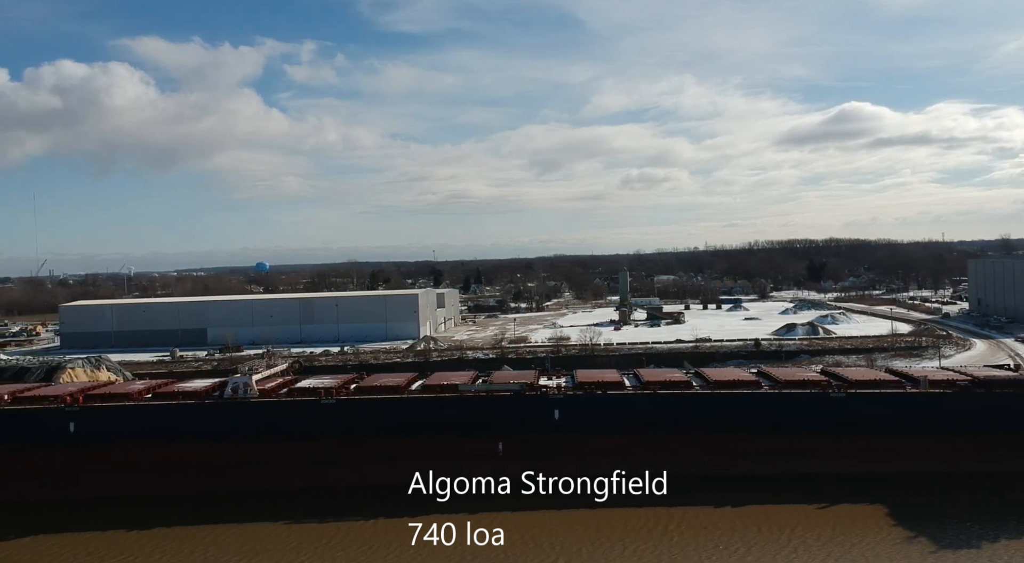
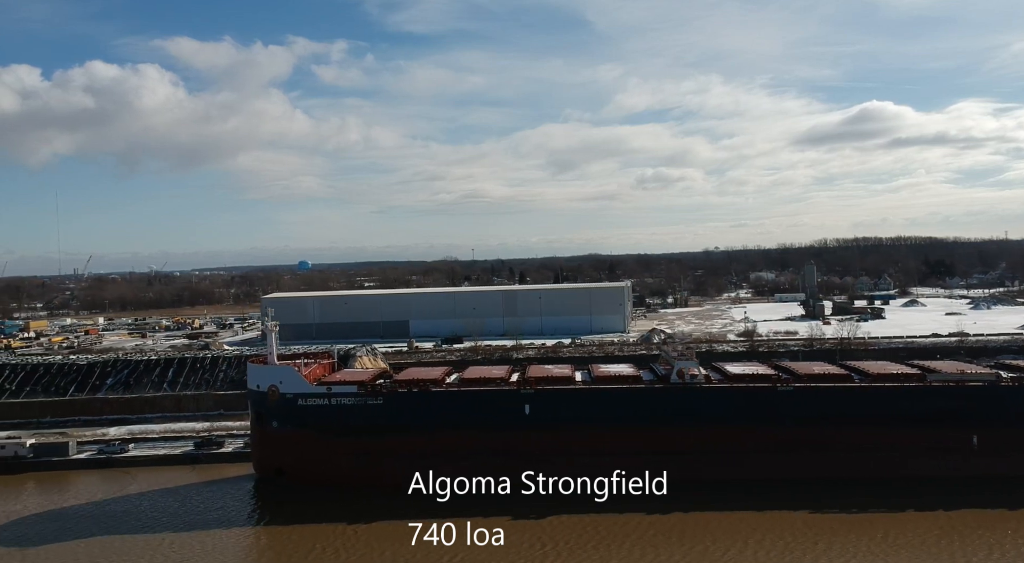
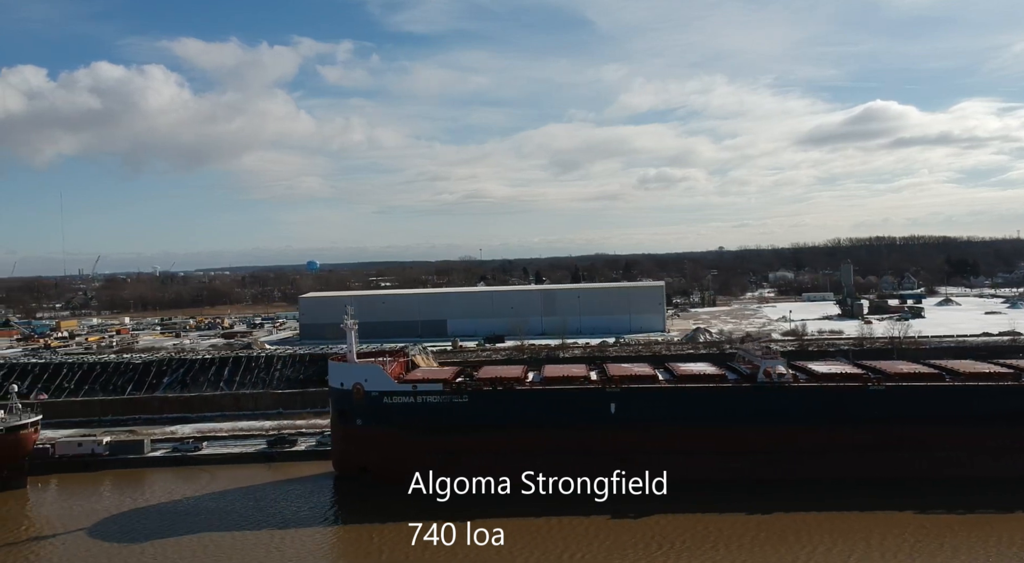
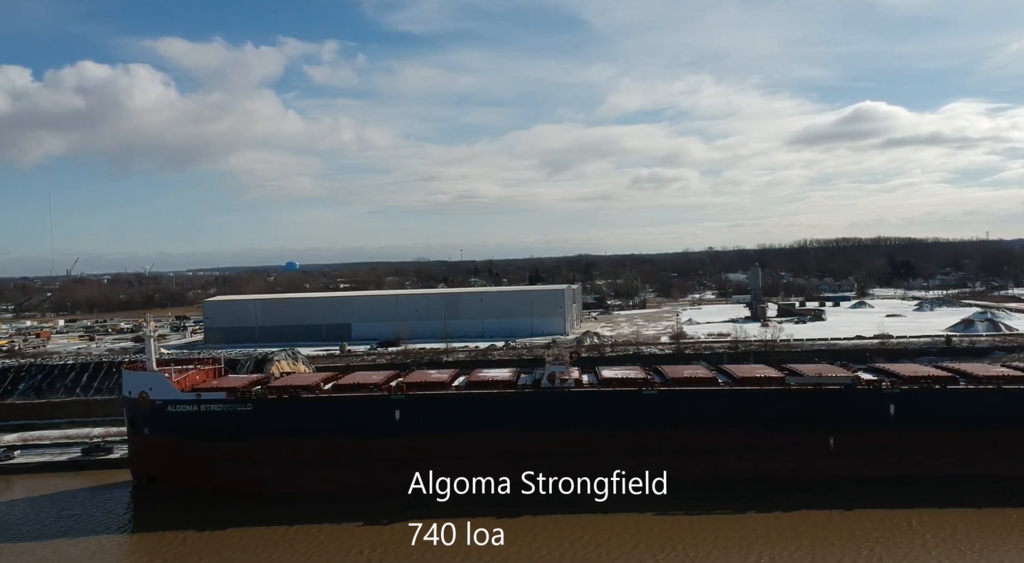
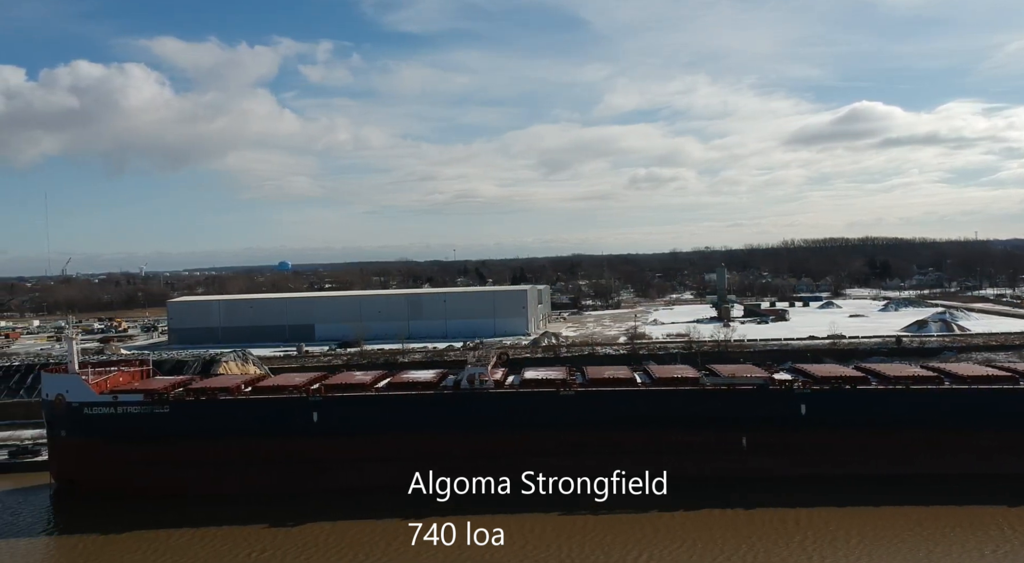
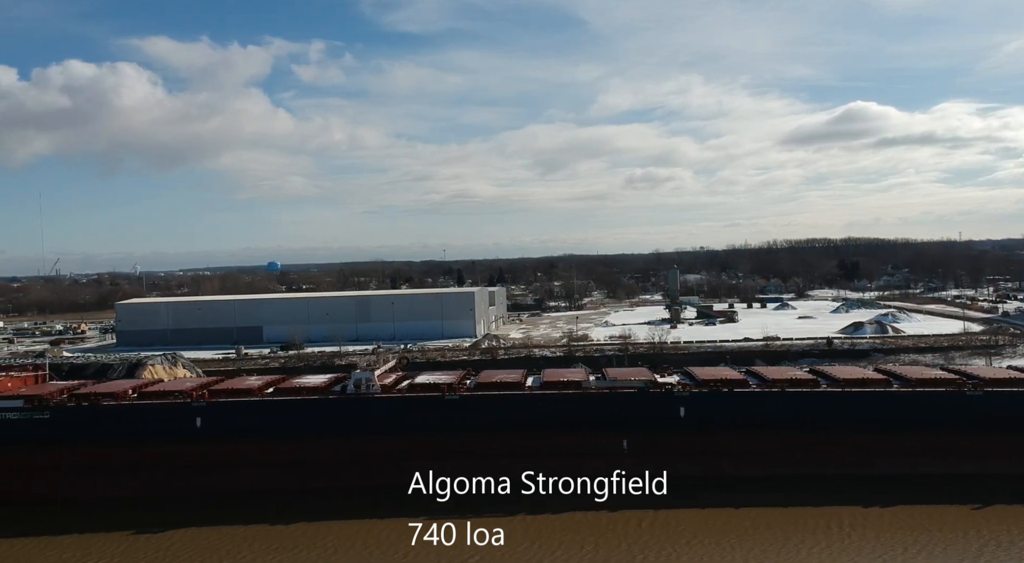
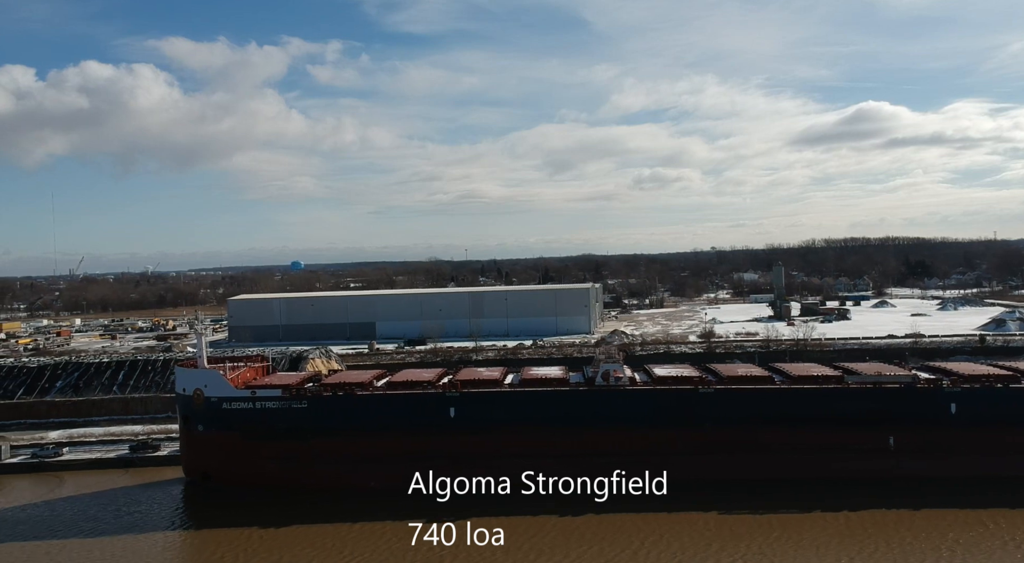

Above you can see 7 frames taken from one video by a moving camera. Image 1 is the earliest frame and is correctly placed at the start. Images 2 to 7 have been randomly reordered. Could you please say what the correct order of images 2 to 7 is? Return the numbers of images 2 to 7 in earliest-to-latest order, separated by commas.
6, 5, 4, 7, 2, 3
